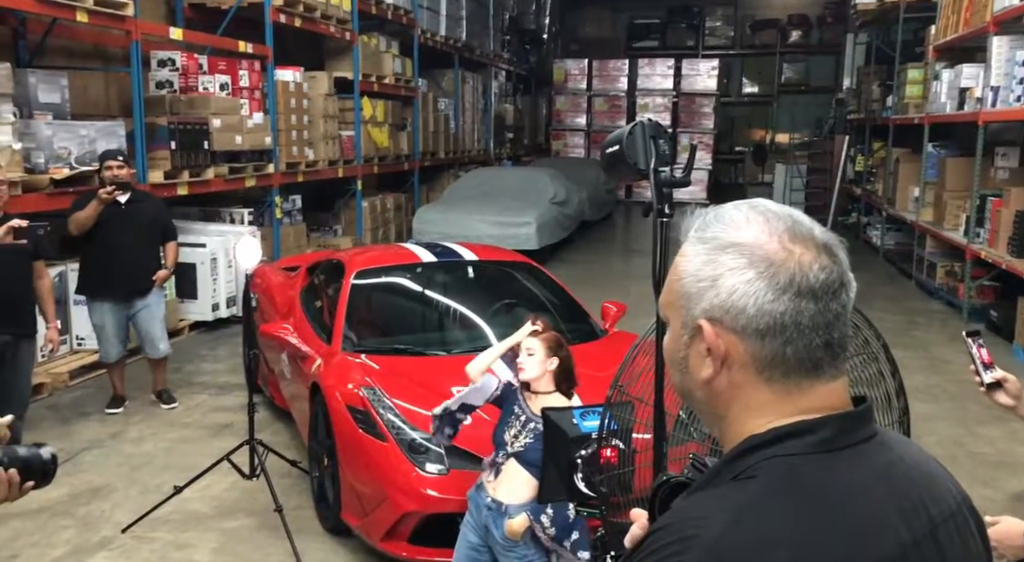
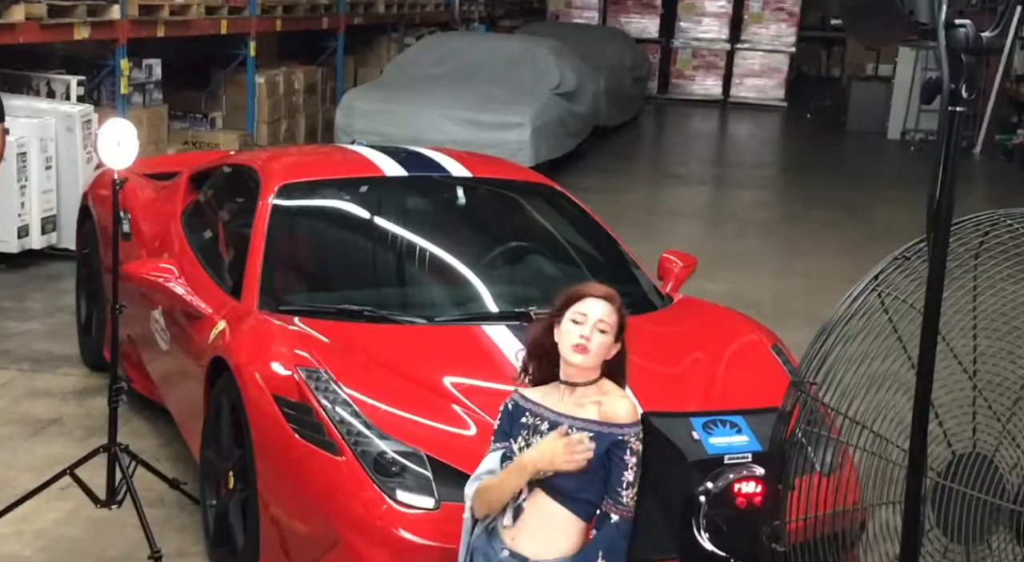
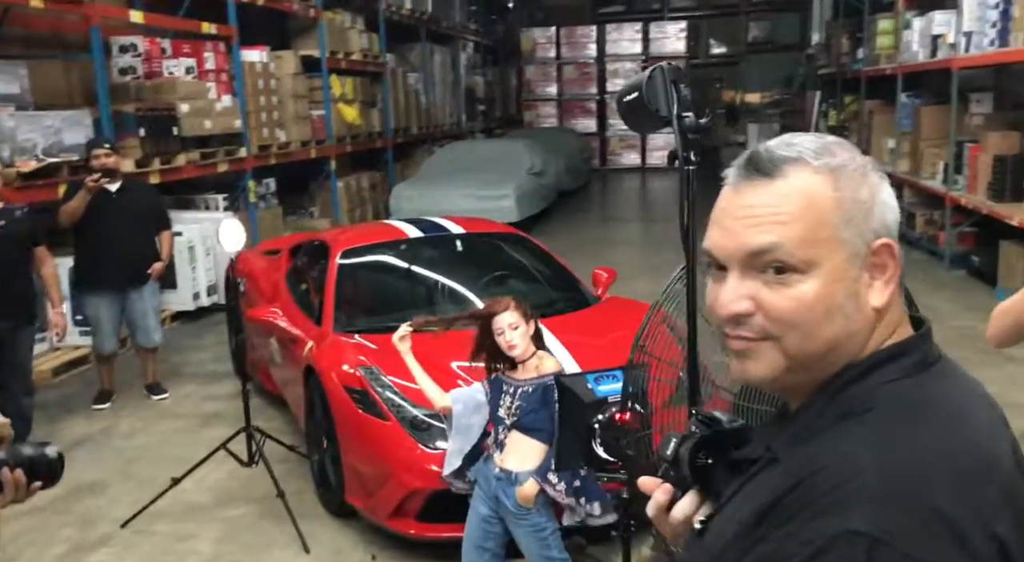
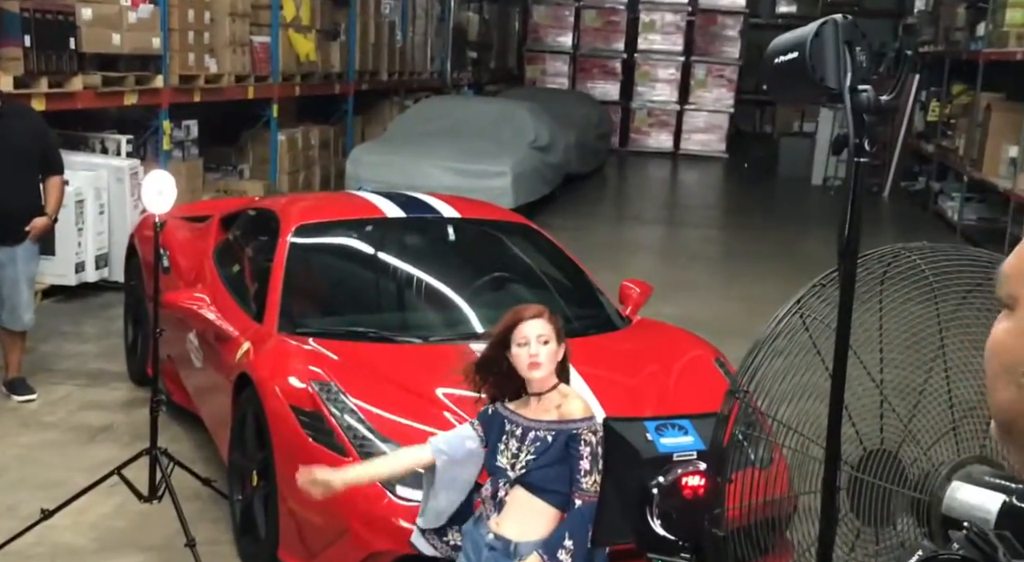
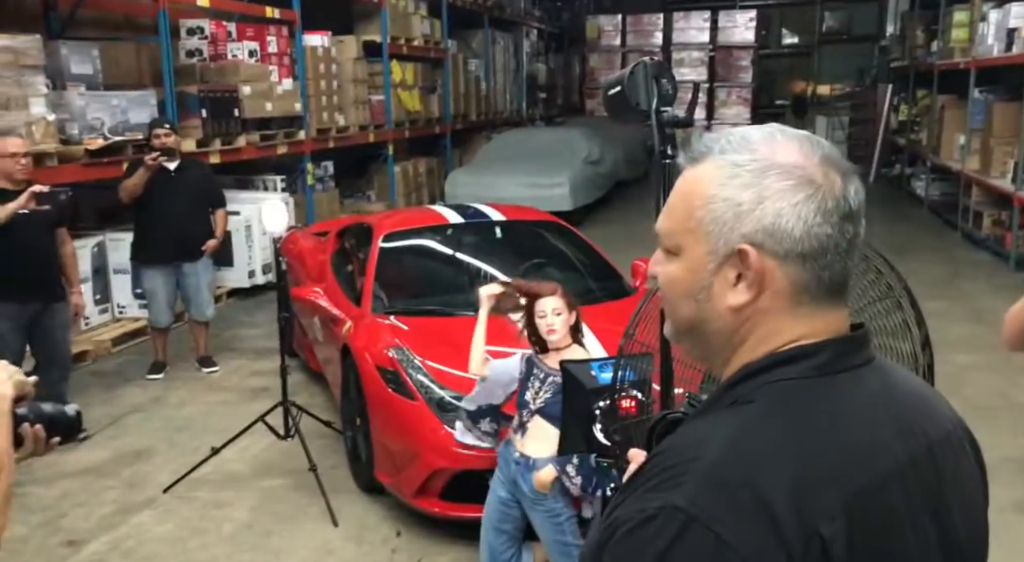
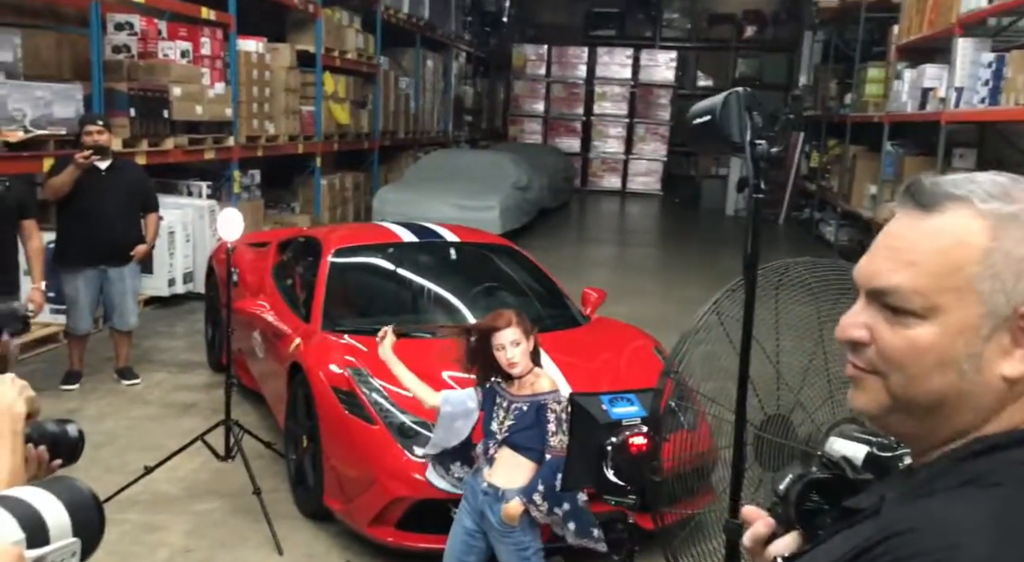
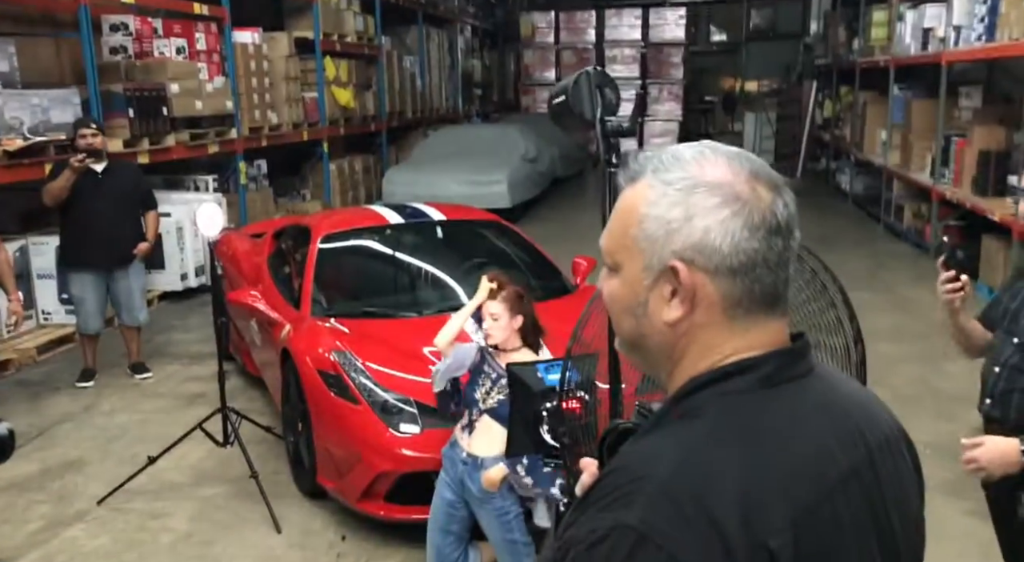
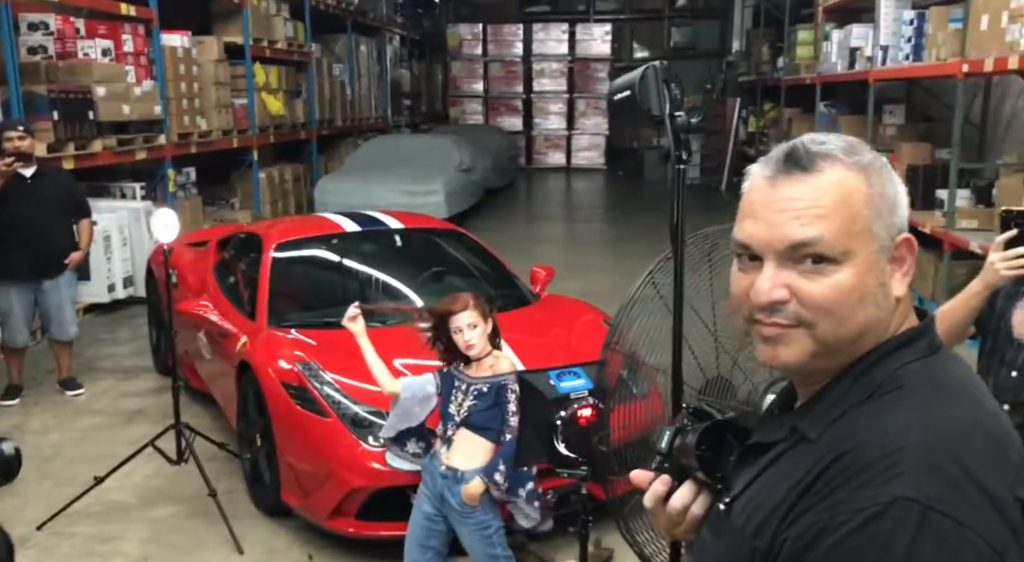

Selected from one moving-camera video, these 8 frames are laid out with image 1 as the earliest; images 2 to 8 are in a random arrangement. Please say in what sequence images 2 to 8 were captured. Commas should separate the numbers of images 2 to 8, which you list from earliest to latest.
7, 5, 3, 8, 6, 4, 2
